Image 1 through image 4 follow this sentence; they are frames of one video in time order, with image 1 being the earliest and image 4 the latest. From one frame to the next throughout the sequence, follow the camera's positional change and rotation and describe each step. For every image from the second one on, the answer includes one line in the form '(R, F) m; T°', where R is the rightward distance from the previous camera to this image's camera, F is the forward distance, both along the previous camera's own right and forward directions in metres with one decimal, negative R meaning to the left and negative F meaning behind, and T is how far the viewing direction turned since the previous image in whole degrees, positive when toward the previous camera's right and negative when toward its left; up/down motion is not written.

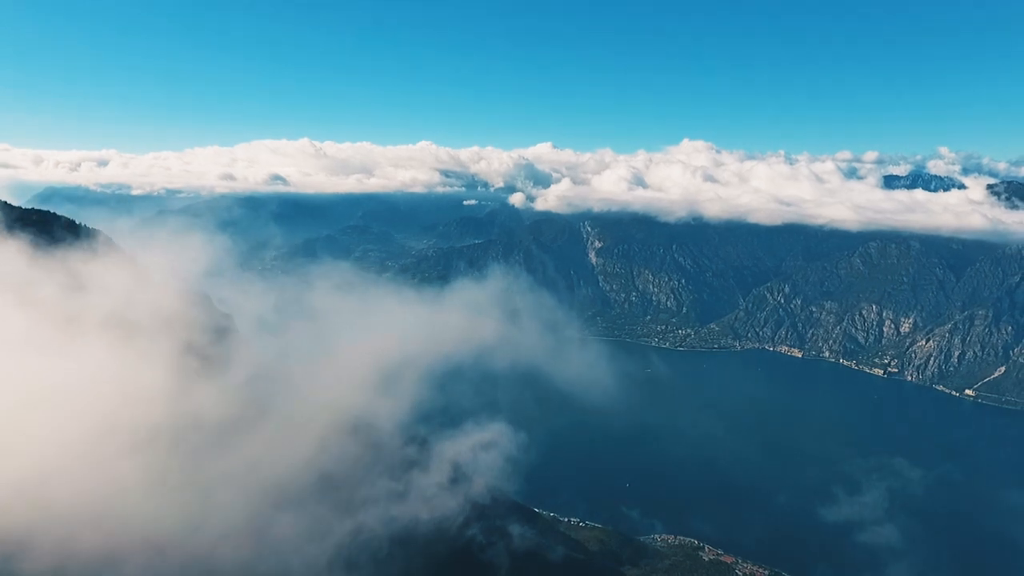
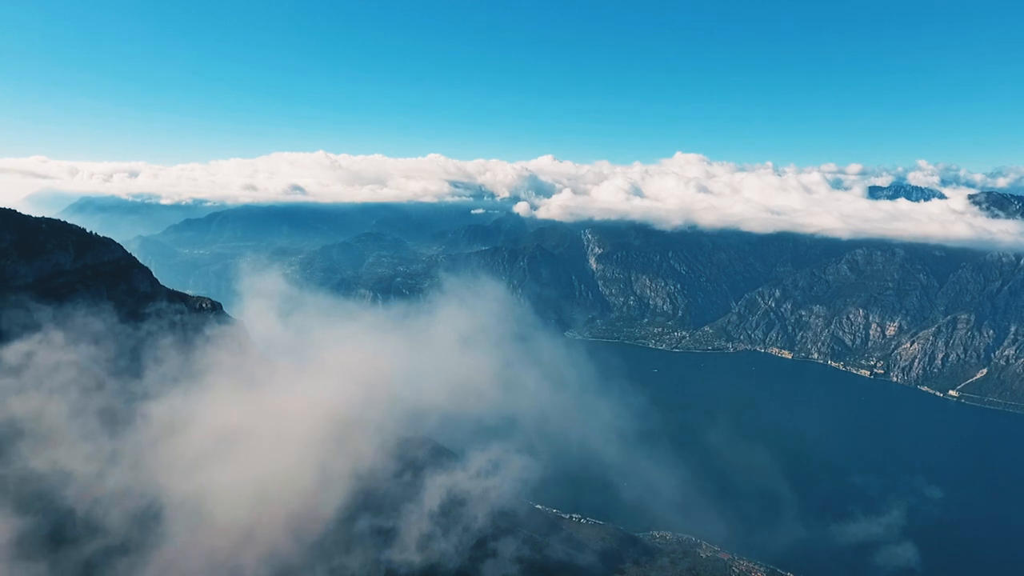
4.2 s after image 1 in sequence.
(-0.5, -4.2) m; 0°
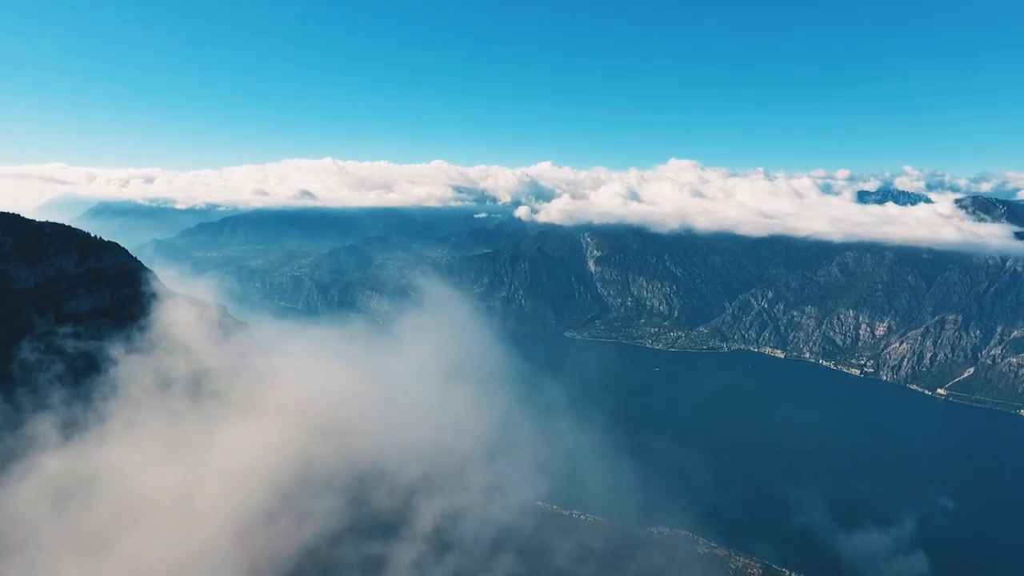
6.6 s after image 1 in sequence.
(-0.3, -2.7) m; 0°
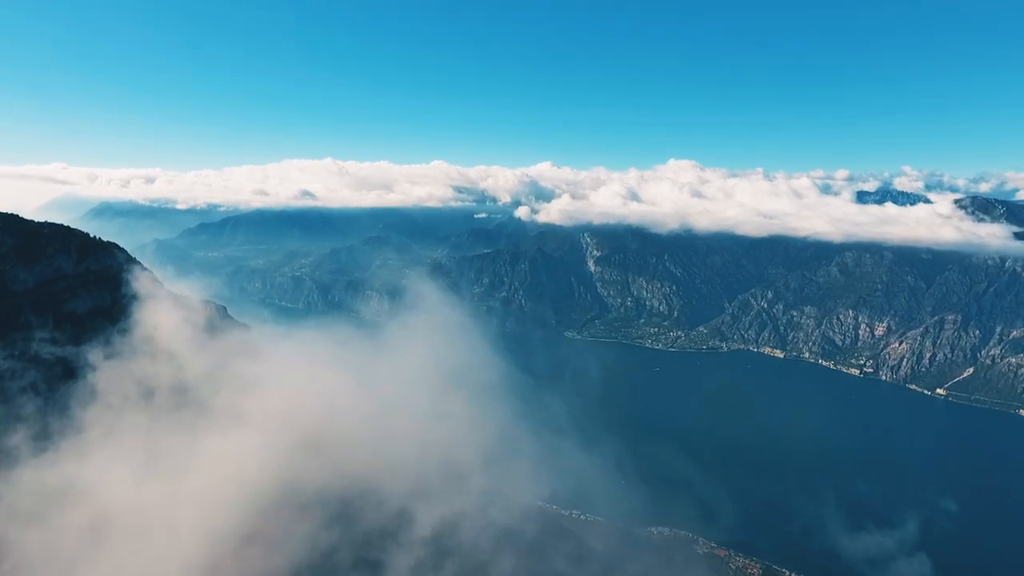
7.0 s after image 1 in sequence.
(0.0, -0.2) m; 0°
